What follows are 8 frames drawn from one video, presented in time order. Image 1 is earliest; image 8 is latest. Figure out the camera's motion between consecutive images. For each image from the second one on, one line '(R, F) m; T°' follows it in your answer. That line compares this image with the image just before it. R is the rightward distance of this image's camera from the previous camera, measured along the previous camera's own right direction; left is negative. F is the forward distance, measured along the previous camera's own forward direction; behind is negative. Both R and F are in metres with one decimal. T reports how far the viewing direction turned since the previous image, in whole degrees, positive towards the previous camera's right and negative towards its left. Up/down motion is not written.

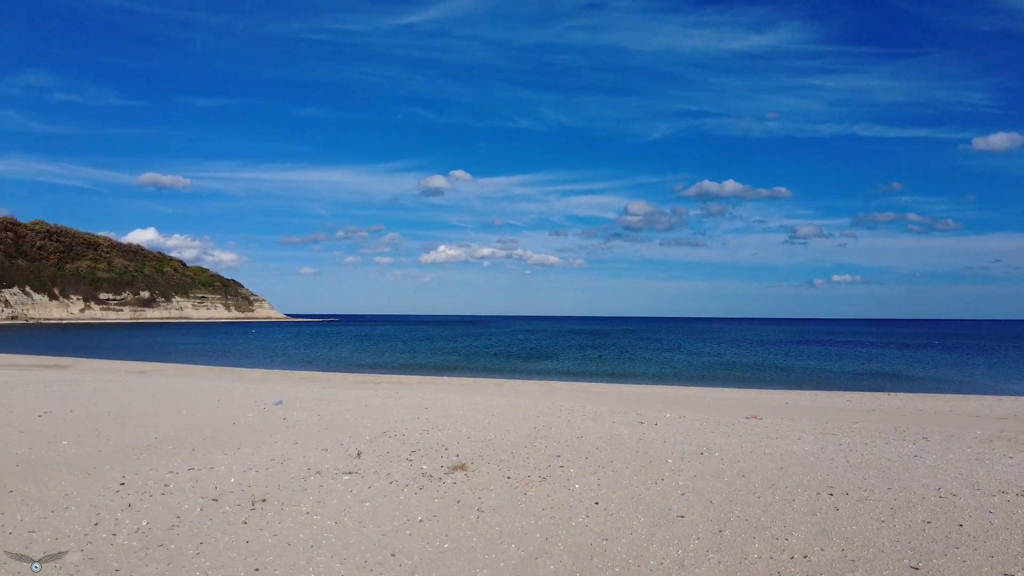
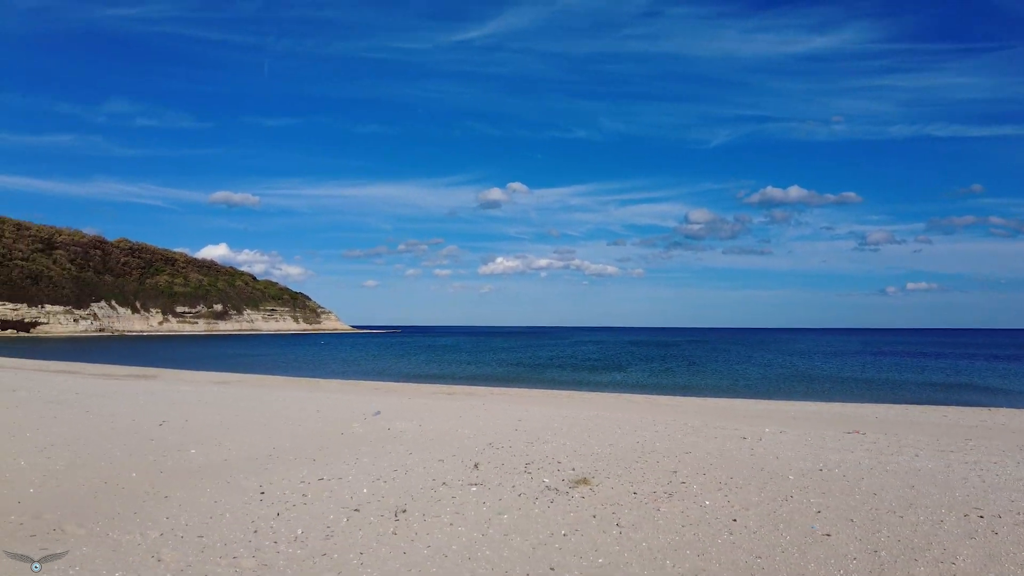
(-0.6, 0.0) m; -5°
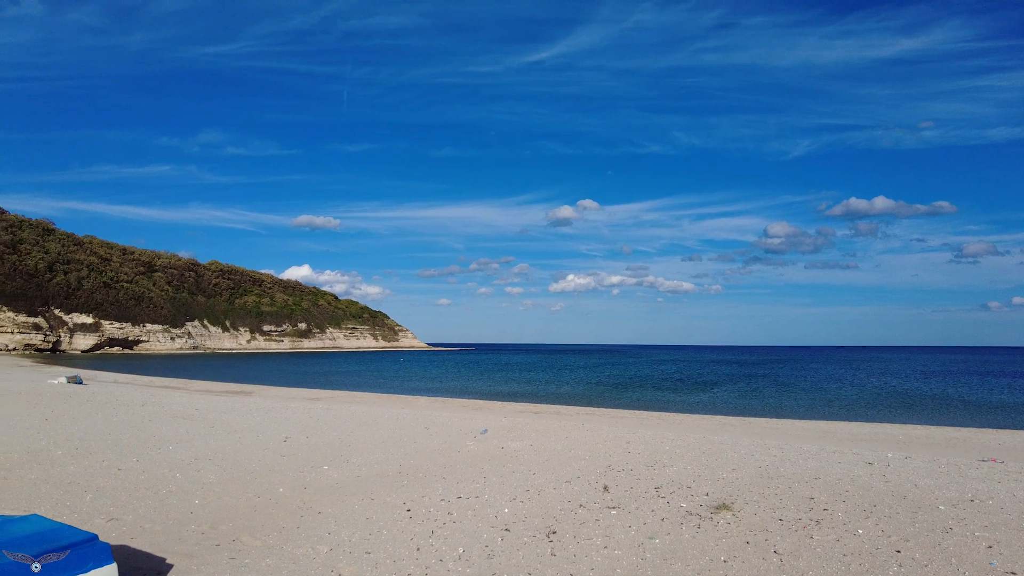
(-0.6, -0.1) m; -6°
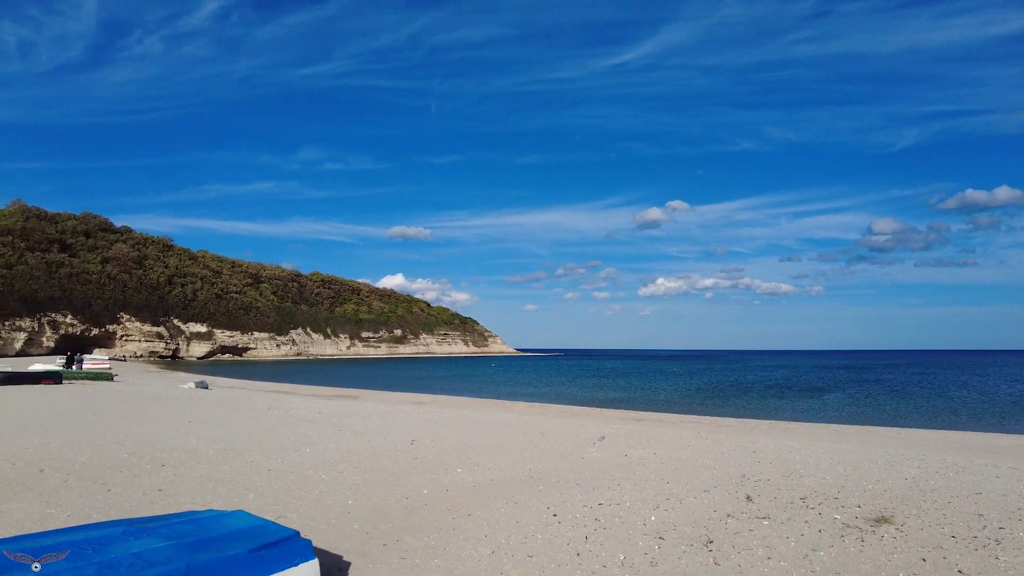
(-0.5, -0.1) m; -8°
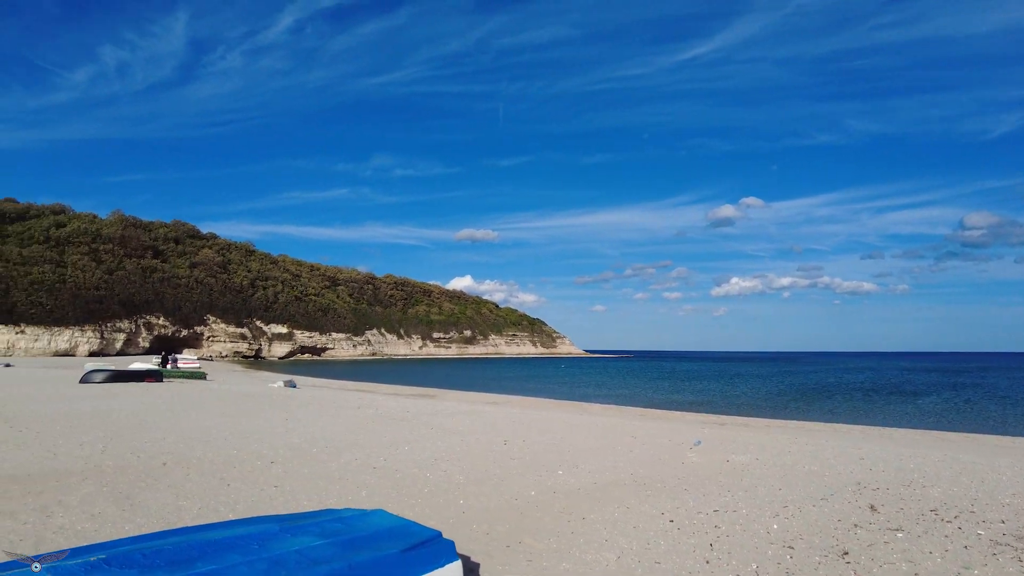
(-0.4, 0.0) m; -6°
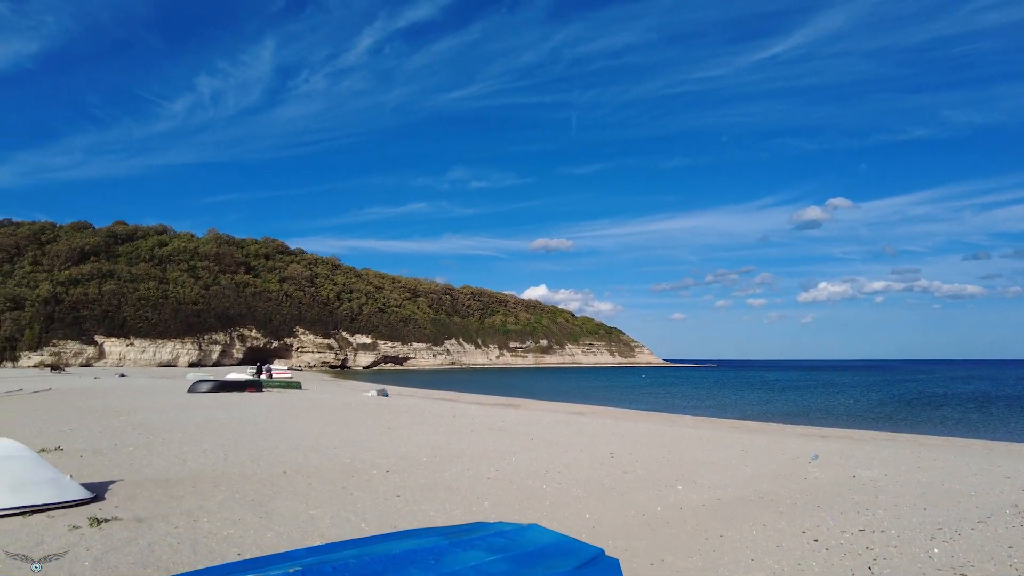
(-0.5, 0.0) m; -7°
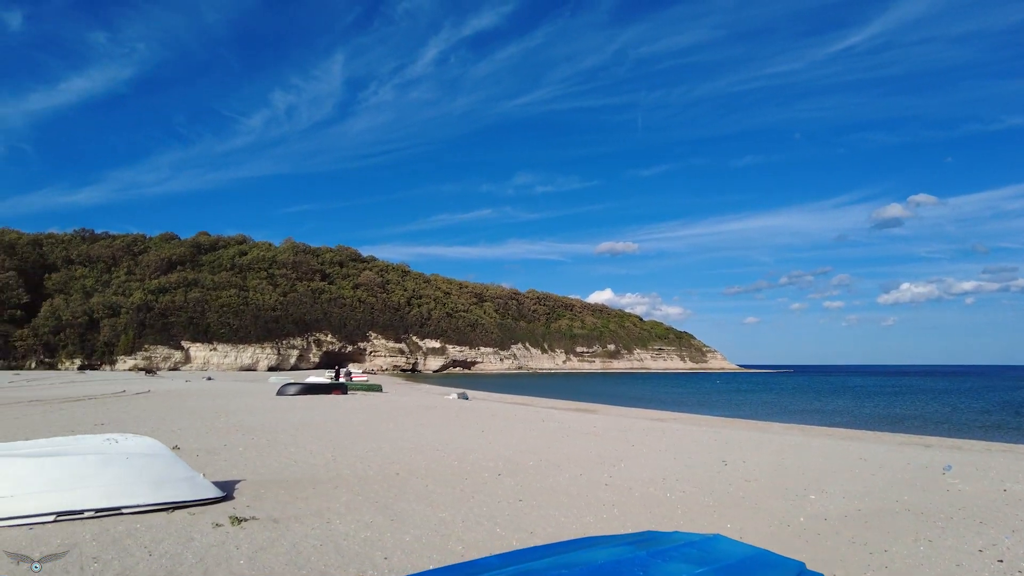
(-0.7, +0.2) m; -6°
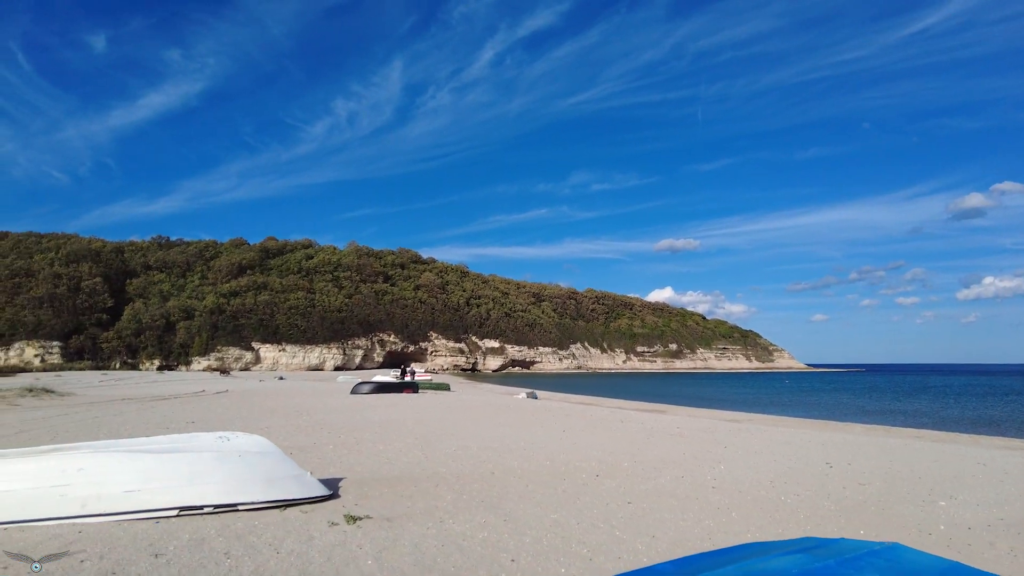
(-0.6, +0.1) m; -5°
